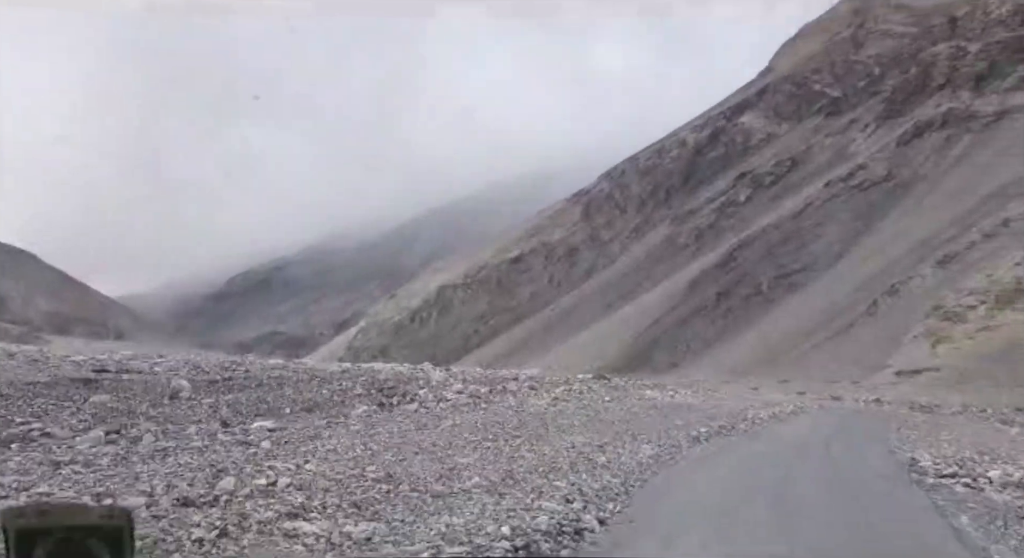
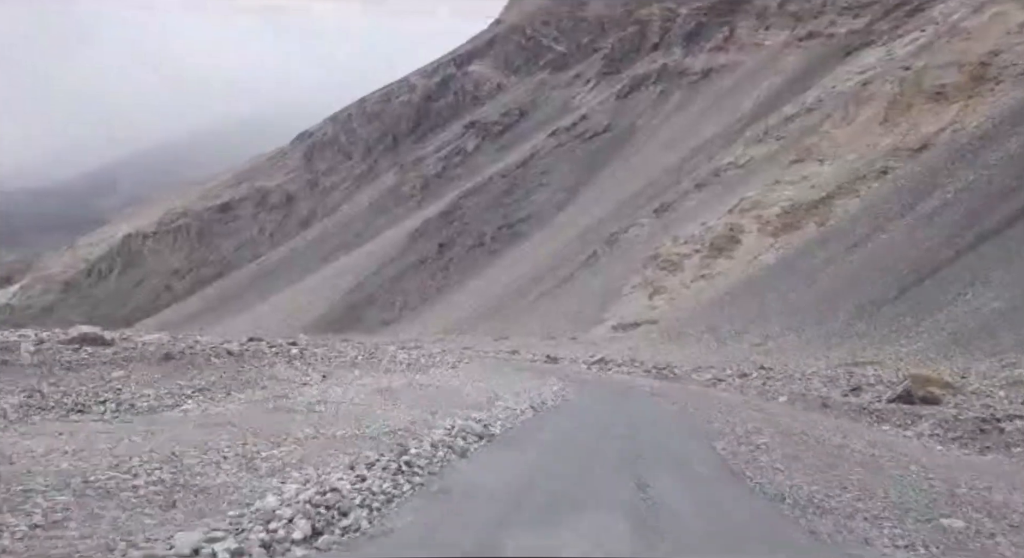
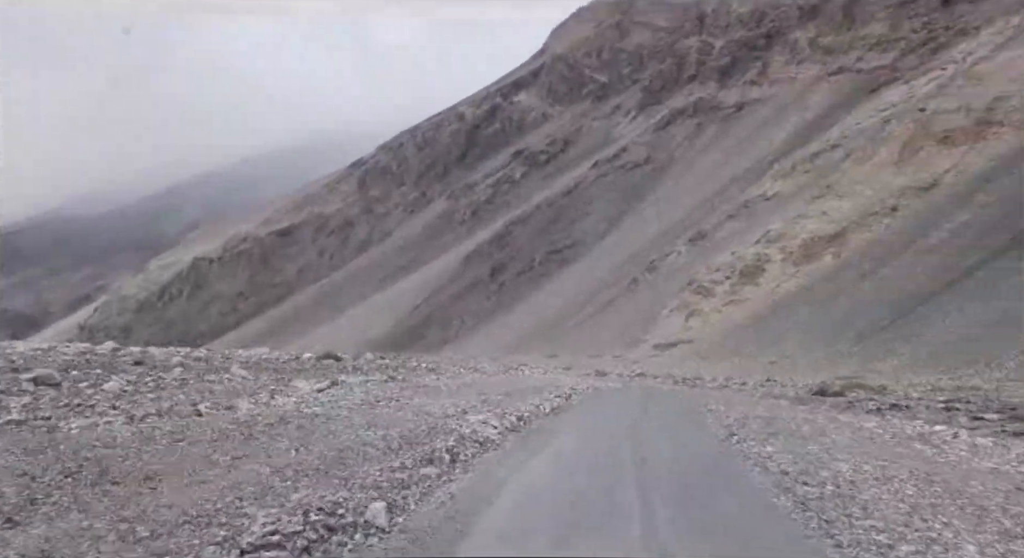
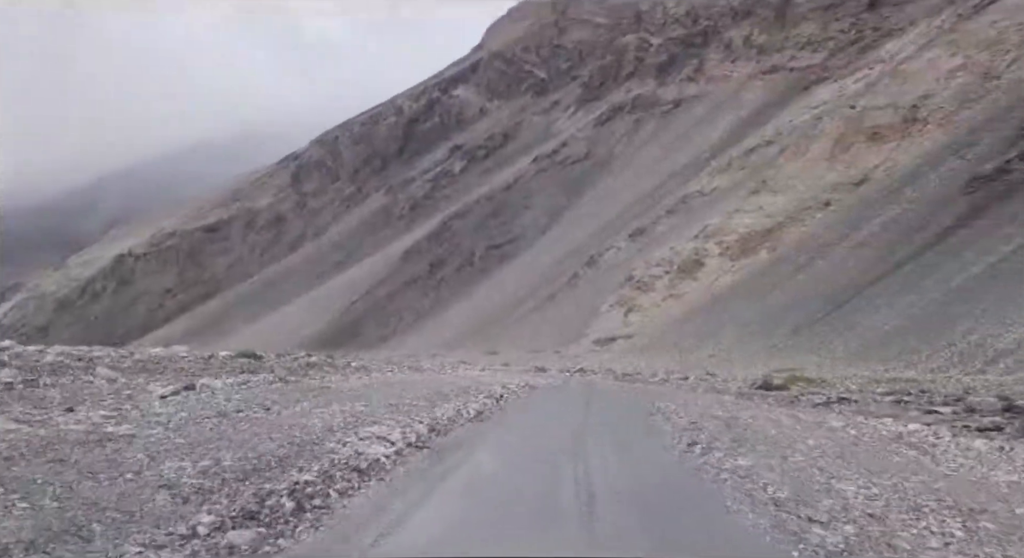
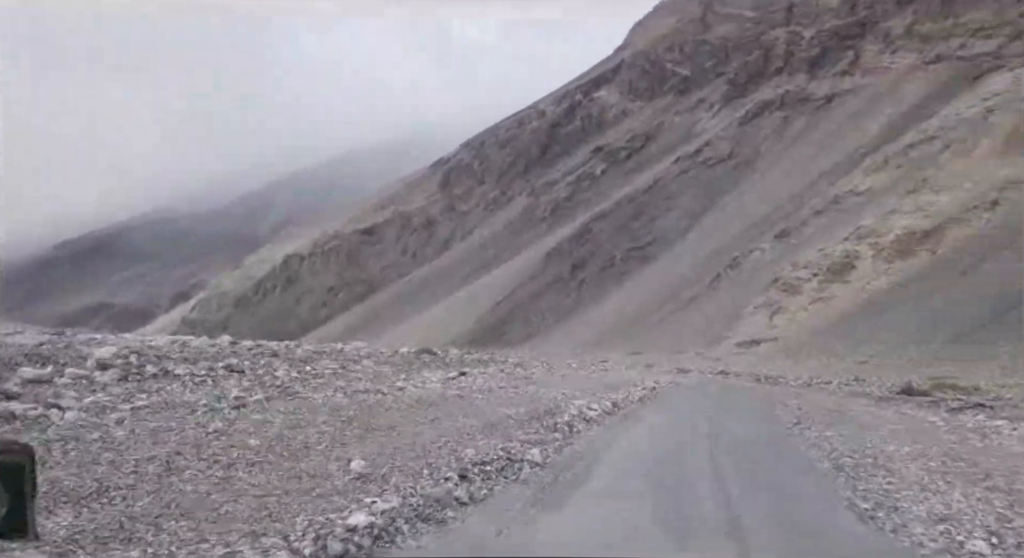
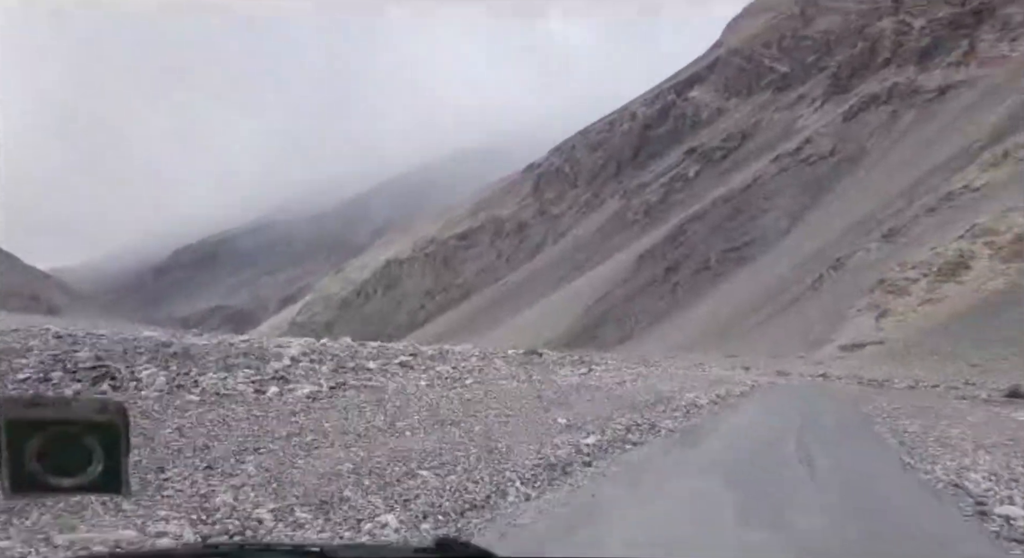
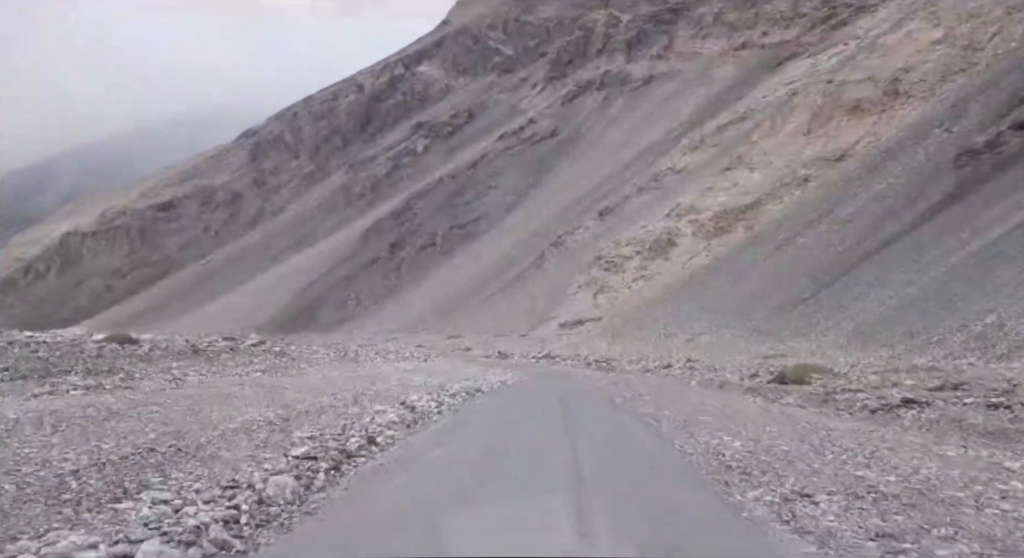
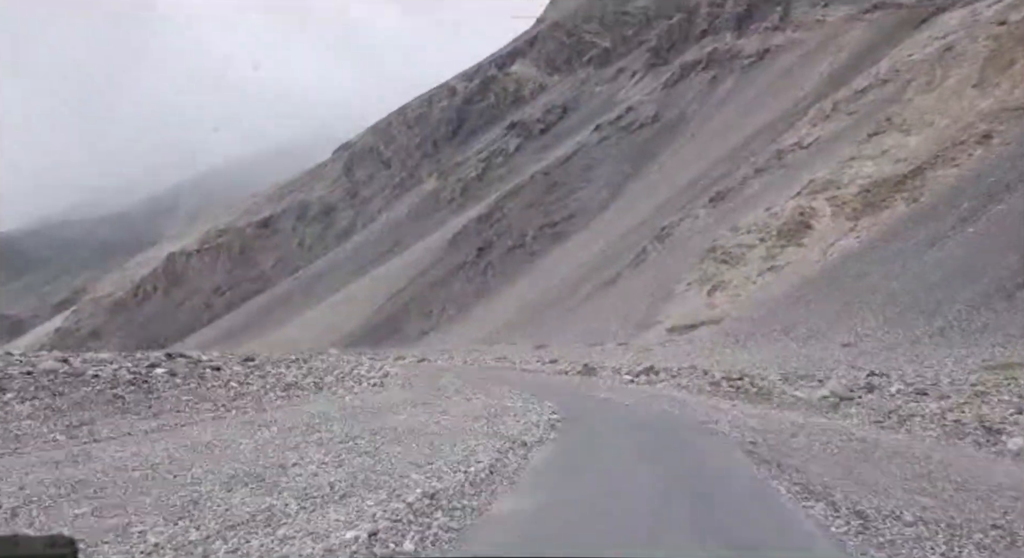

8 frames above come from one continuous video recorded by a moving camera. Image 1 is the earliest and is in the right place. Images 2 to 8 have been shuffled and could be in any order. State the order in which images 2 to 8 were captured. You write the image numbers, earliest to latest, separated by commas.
6, 5, 3, 4, 7, 2, 8
